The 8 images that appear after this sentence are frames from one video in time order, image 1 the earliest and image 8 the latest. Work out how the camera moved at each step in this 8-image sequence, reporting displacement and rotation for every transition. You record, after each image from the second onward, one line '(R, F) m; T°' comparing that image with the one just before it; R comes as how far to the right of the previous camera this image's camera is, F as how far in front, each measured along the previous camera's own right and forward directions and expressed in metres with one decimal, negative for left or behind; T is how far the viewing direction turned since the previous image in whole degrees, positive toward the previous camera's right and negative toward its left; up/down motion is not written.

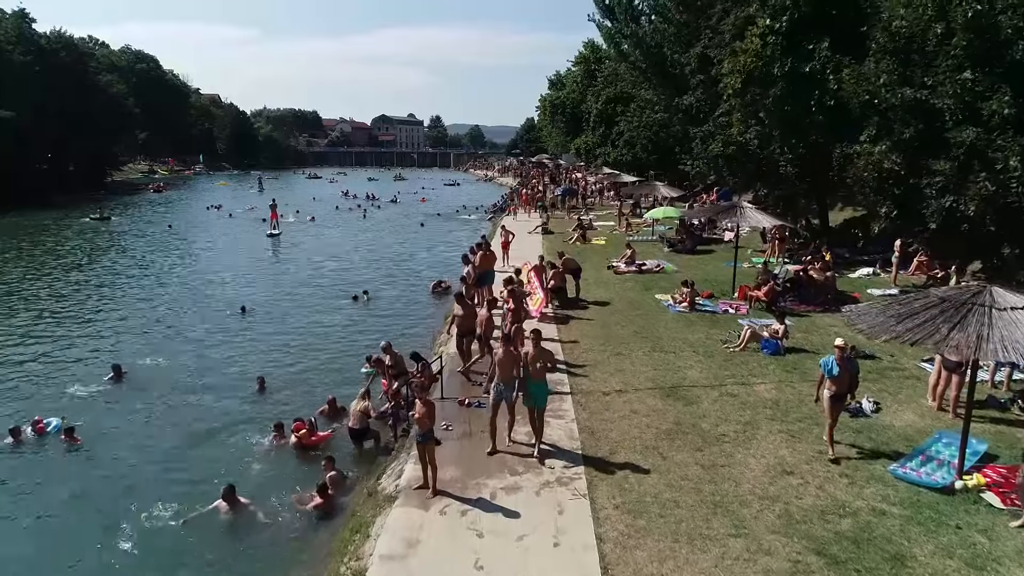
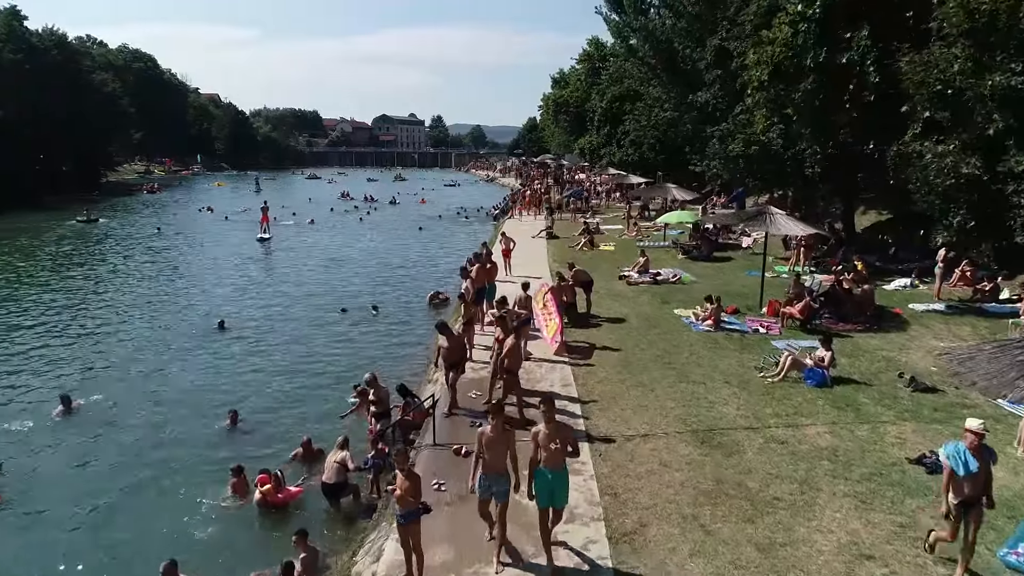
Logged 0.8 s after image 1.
(-0.1, +2.0) m; 0°
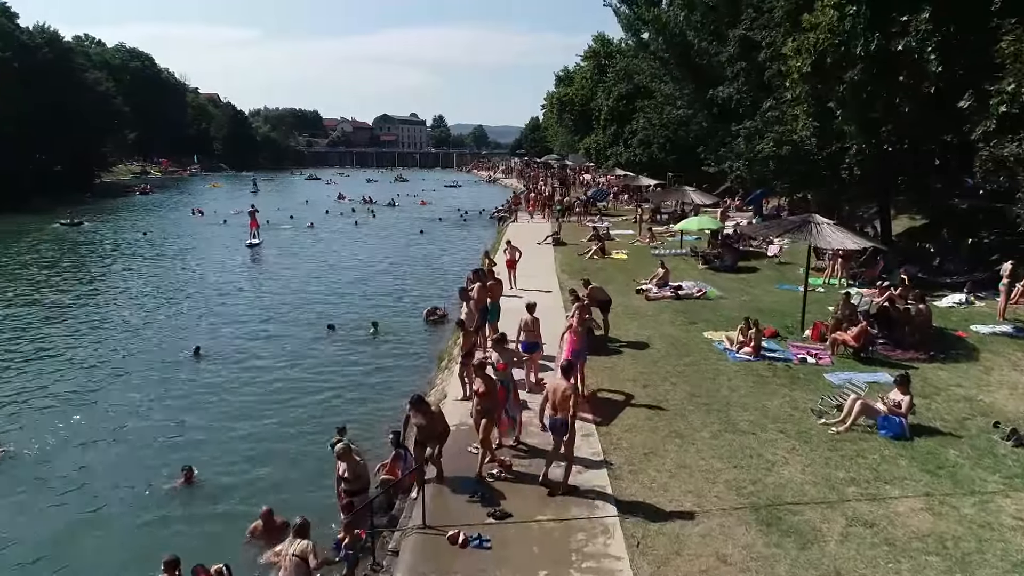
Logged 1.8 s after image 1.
(-0.1, +2.3) m; 0°
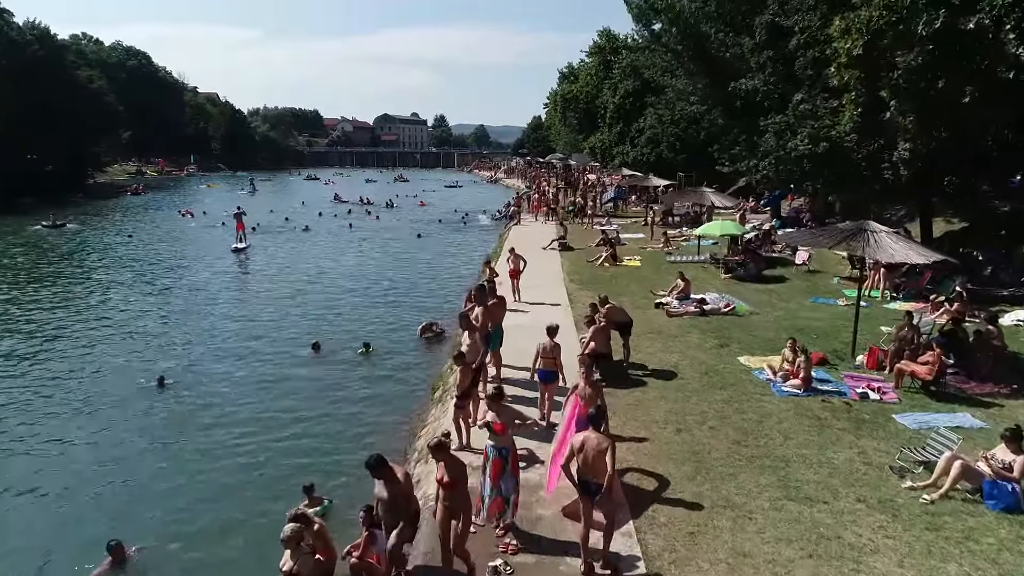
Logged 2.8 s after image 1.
(-0.1, +2.3) m; 0°
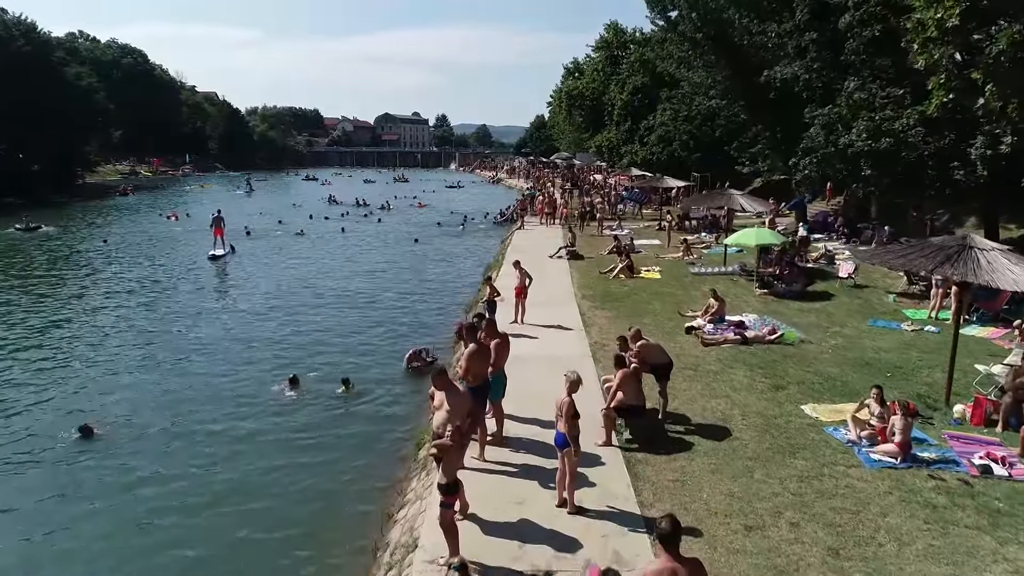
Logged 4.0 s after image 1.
(-0.1, +3.0) m; 0°
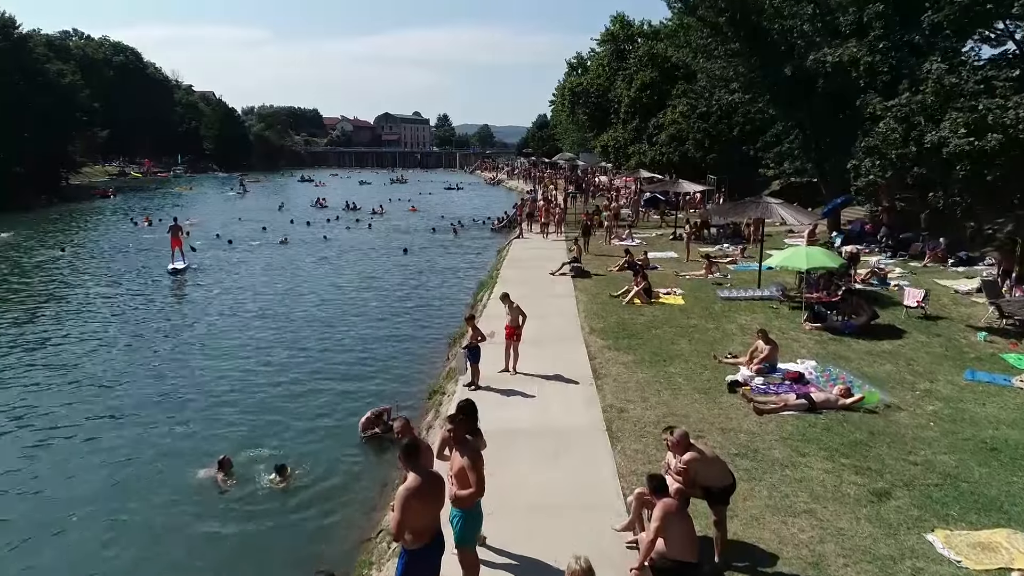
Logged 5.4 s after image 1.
(+0.3, +3.9) m; 0°
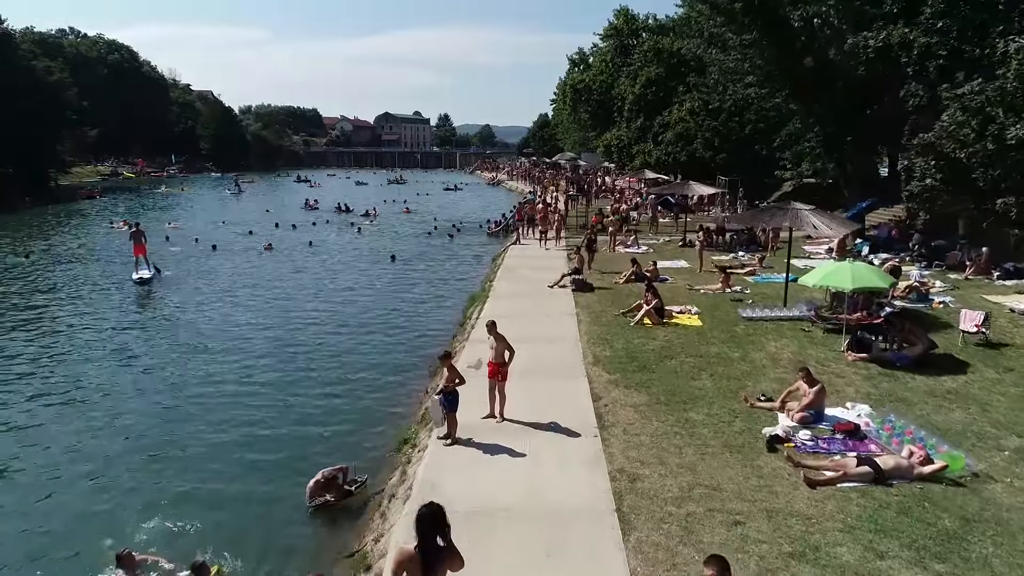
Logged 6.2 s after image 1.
(+0.2, +2.5) m; 0°
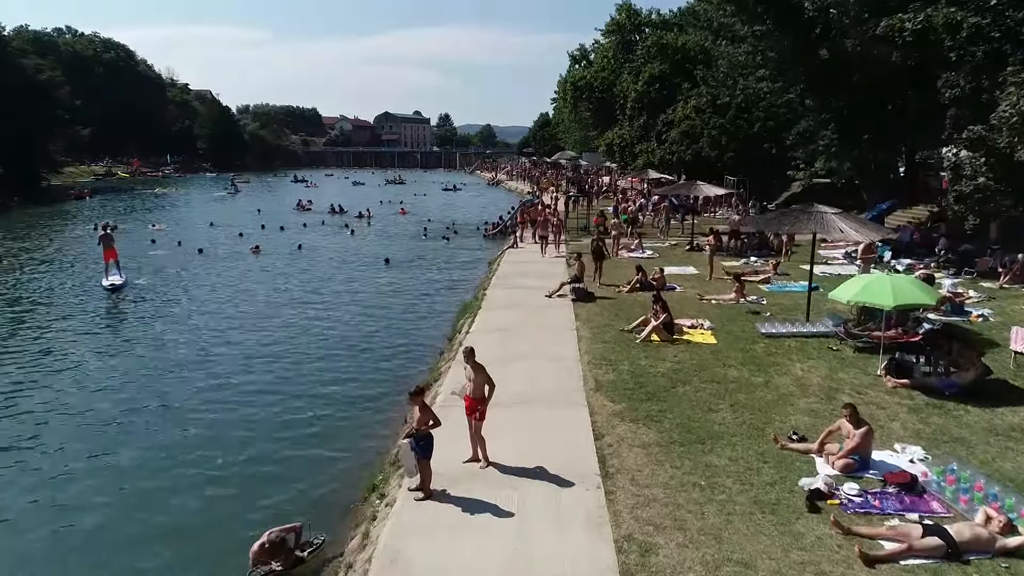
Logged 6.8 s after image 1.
(+0.2, +1.8) m; 0°
